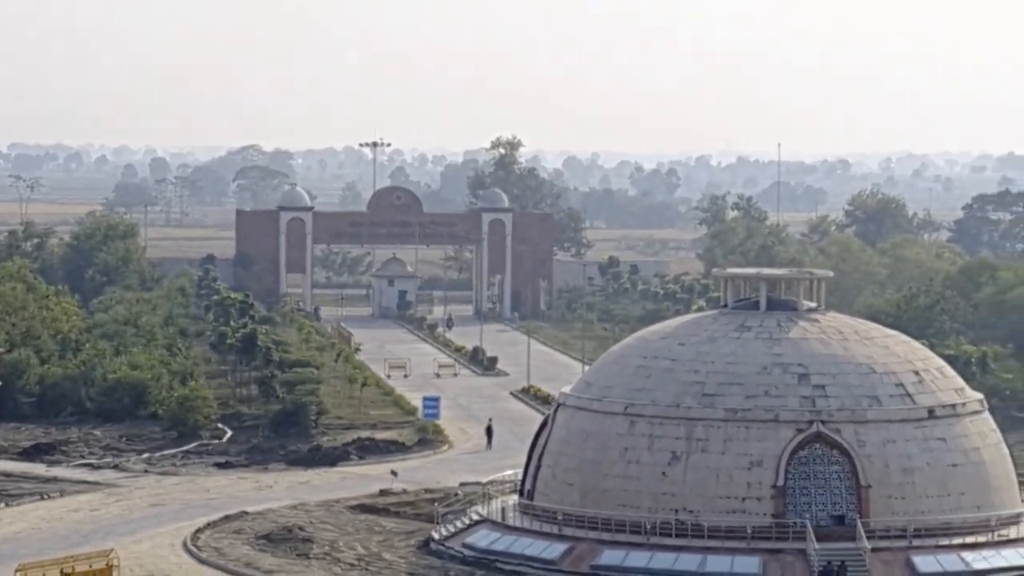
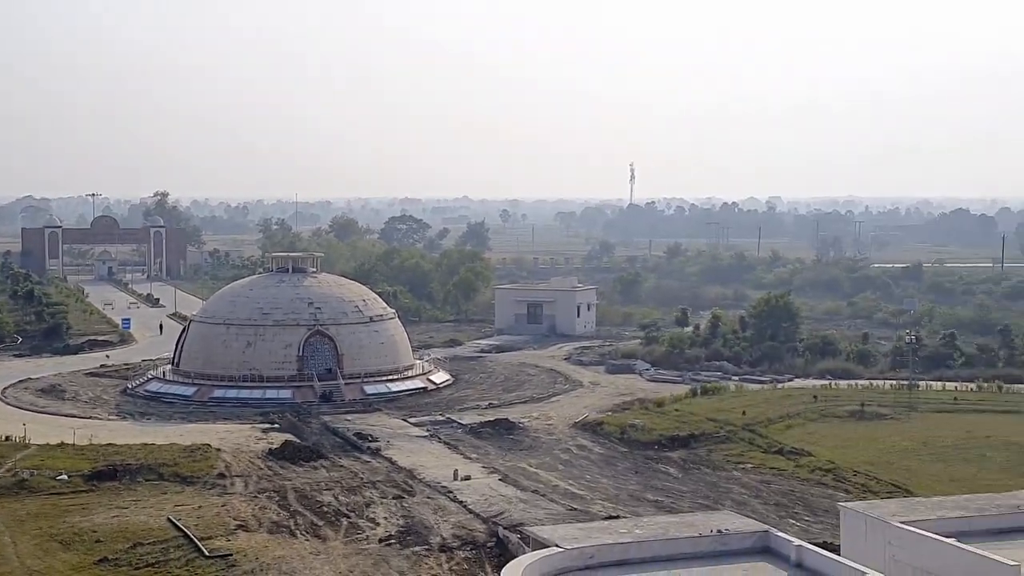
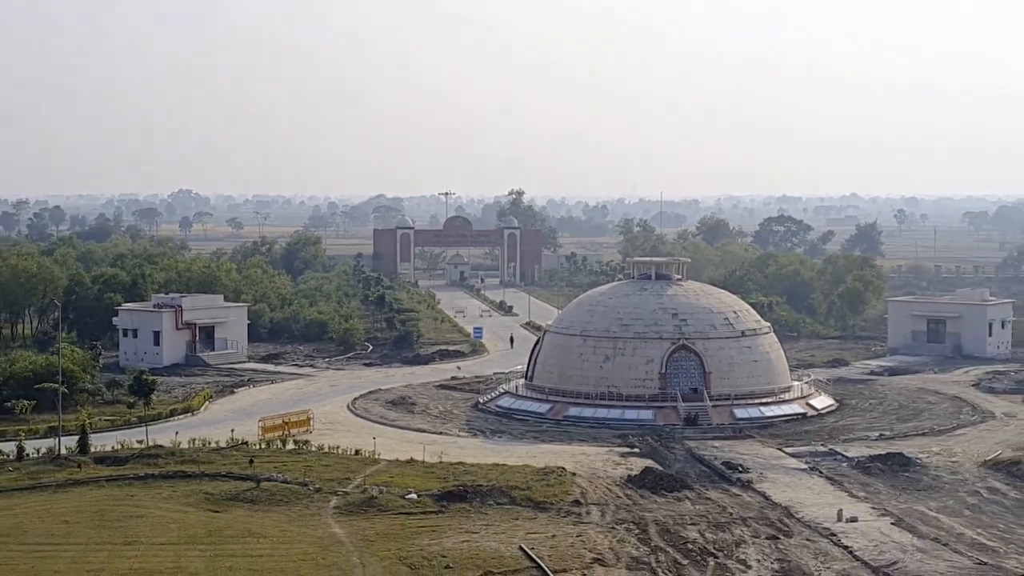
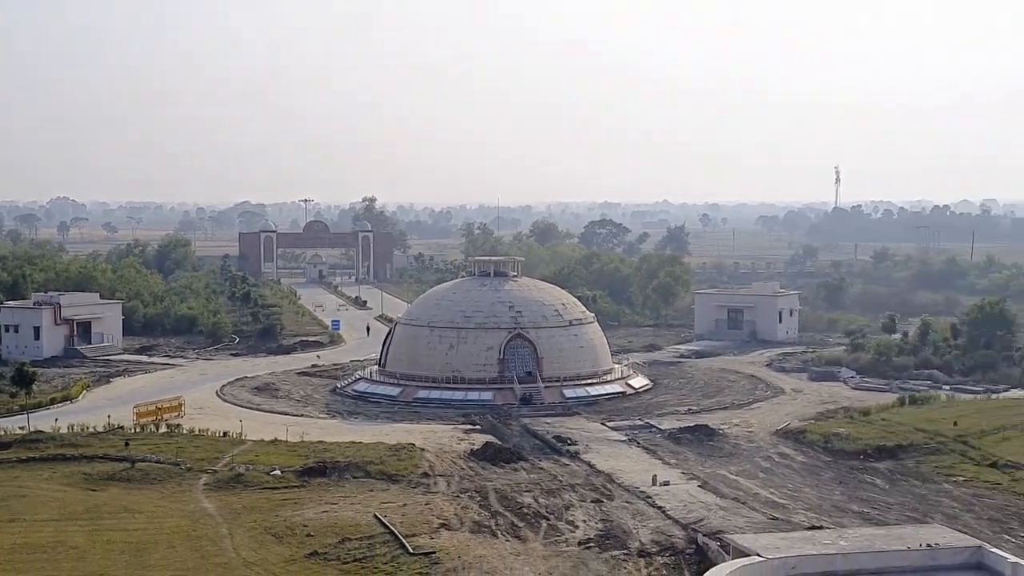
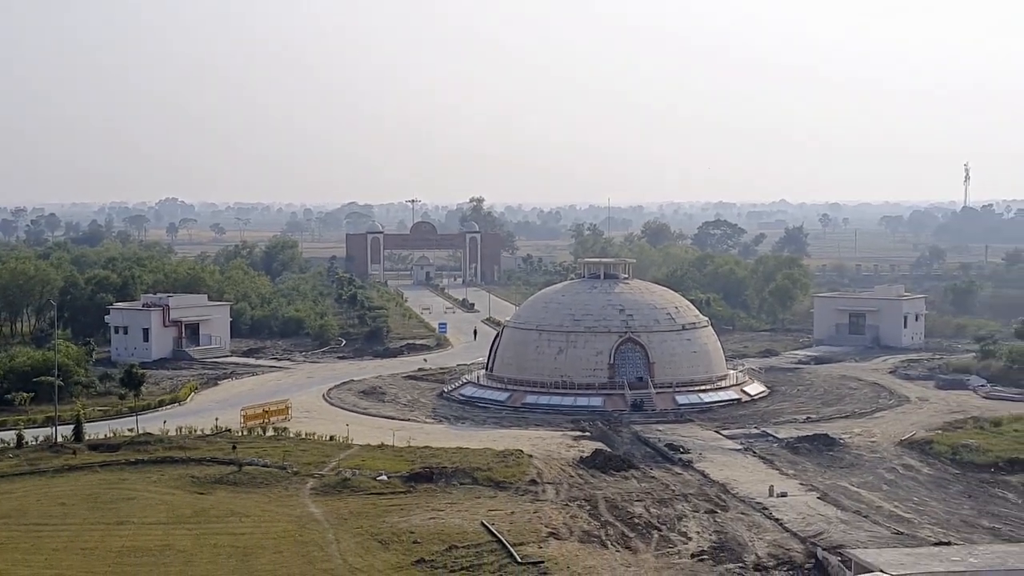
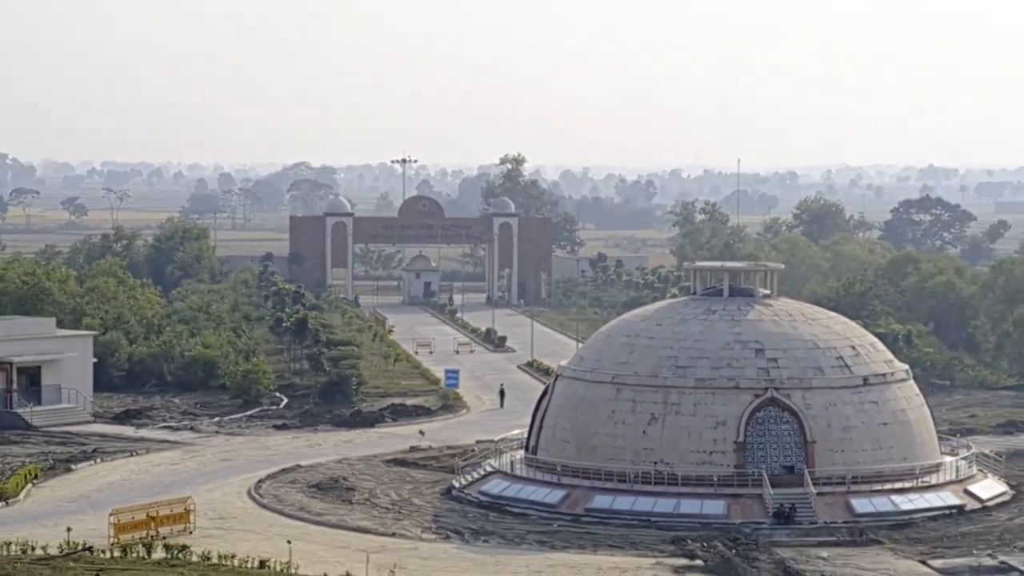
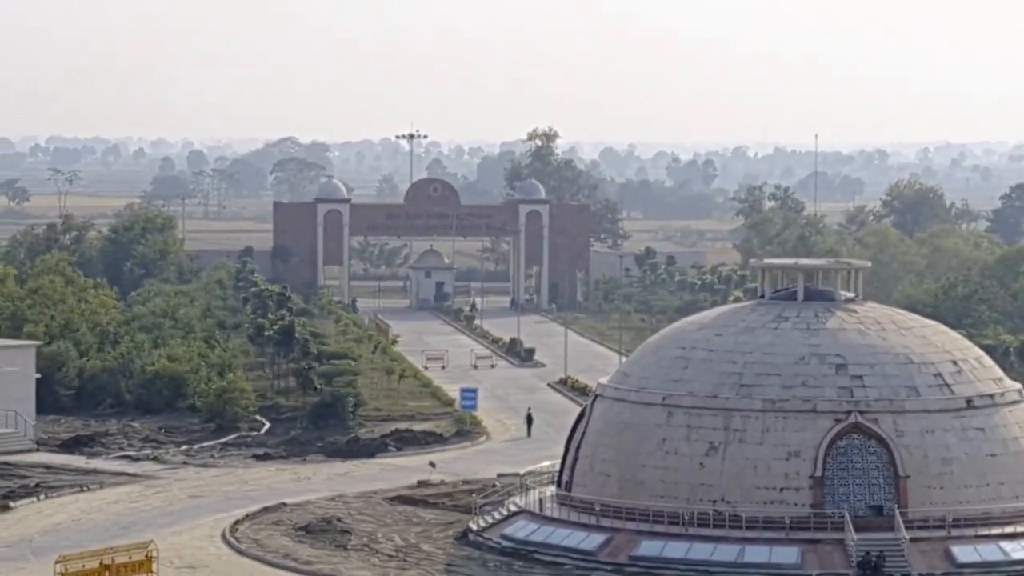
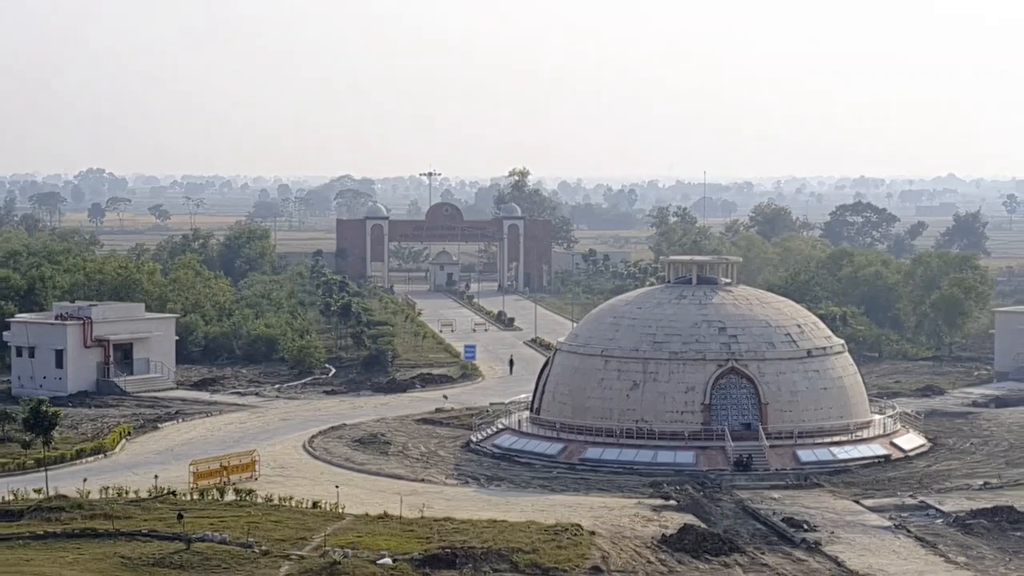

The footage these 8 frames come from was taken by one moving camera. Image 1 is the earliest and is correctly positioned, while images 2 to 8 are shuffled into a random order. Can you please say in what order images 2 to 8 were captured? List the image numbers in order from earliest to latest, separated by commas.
7, 6, 8, 3, 5, 4, 2
